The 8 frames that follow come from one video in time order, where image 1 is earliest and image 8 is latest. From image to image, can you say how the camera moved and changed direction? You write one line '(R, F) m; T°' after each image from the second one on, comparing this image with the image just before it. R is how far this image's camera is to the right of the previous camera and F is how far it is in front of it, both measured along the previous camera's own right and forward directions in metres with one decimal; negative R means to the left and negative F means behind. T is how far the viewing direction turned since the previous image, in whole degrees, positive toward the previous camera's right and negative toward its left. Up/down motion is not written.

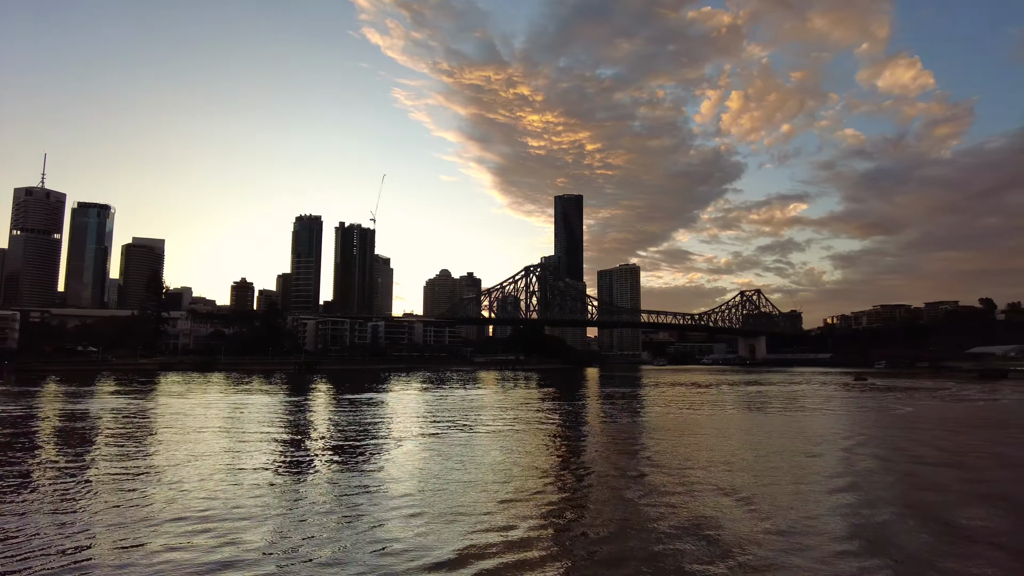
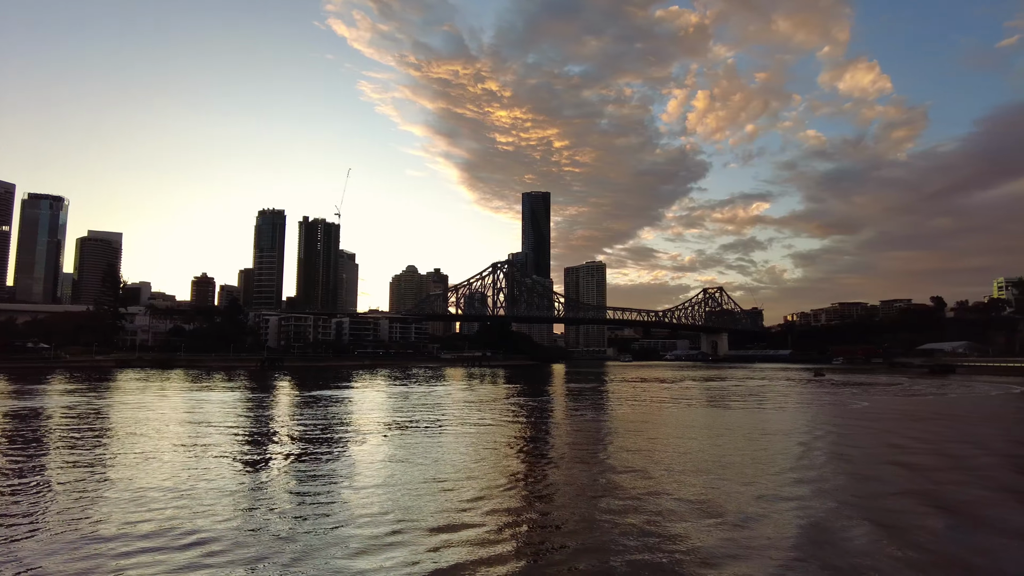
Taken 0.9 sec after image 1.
(-0.1, +0.4) m; +3°
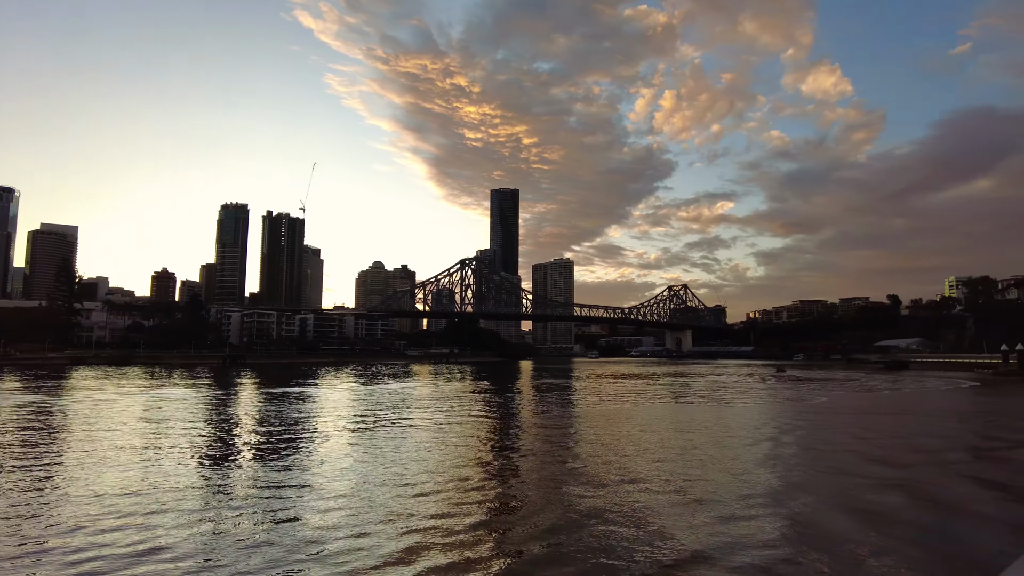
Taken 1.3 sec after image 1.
(0.0, +0.5) m; +3°
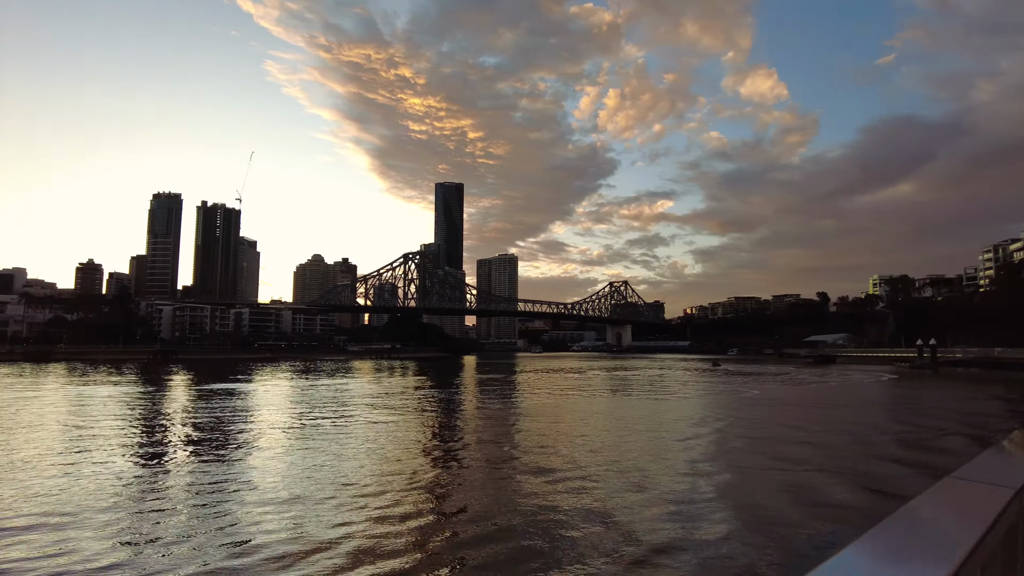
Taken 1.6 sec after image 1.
(0.0, +0.8) m; +5°
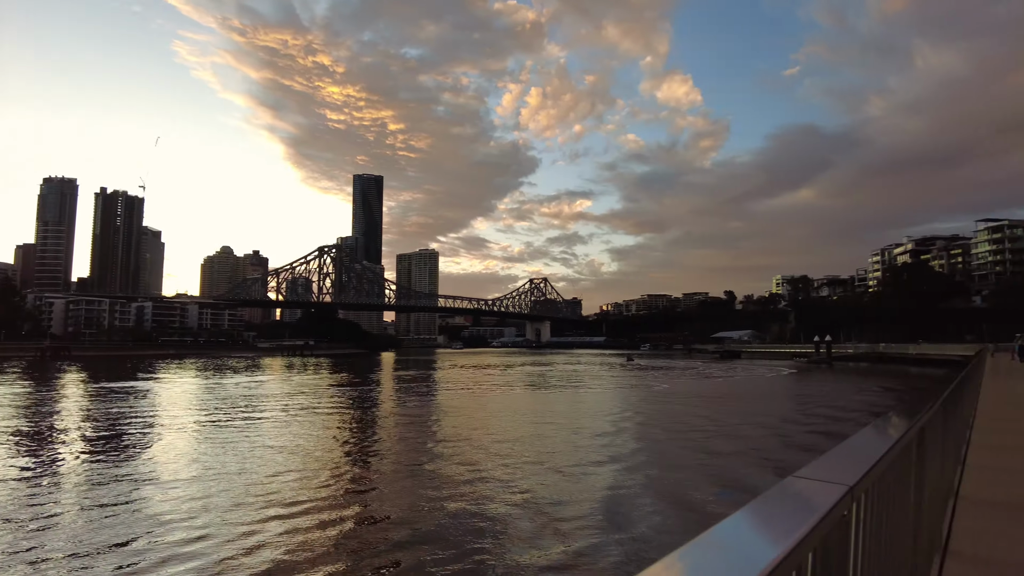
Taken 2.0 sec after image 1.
(0.0, +0.8) m; +8°
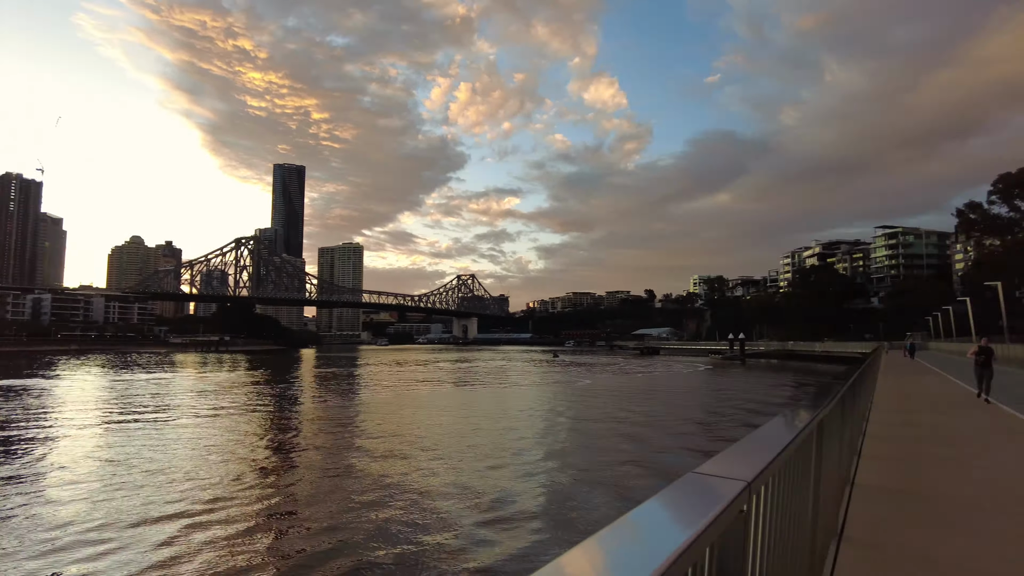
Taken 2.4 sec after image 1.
(-0.1, +0.7) m; +7°
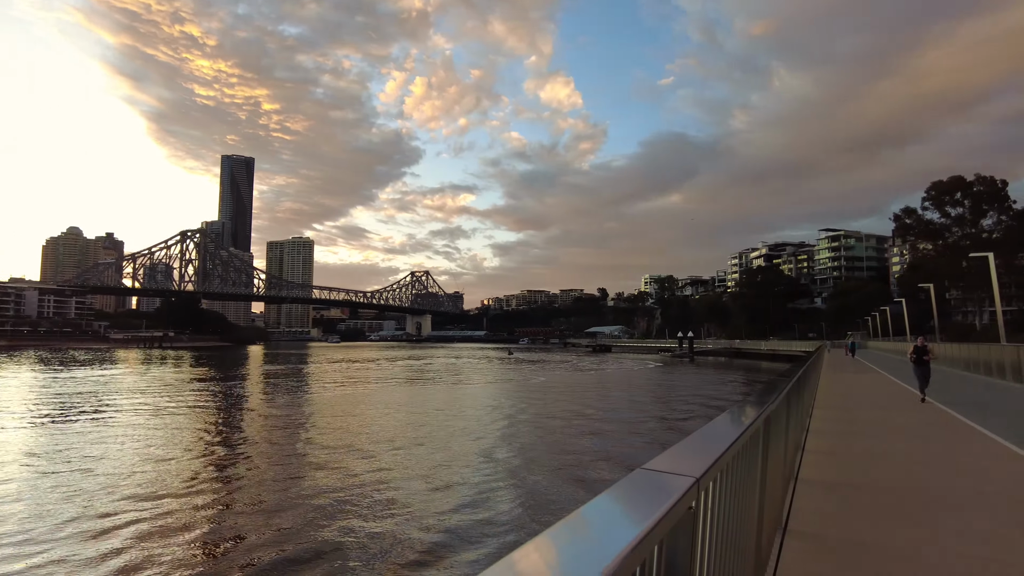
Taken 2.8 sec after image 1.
(0.0, +0.6) m; +4°
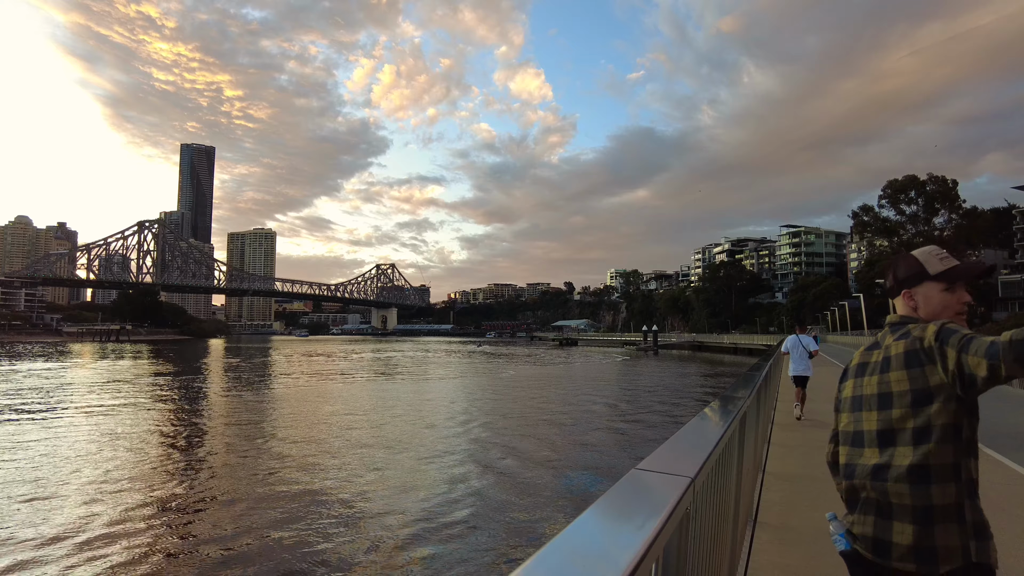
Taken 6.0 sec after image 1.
(0.0, +0.5) m; +3°
